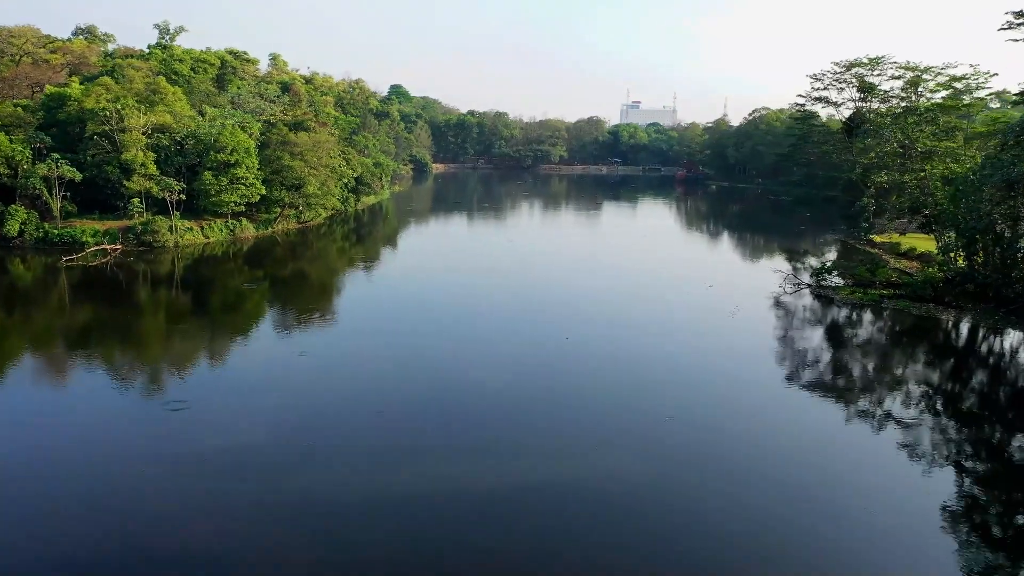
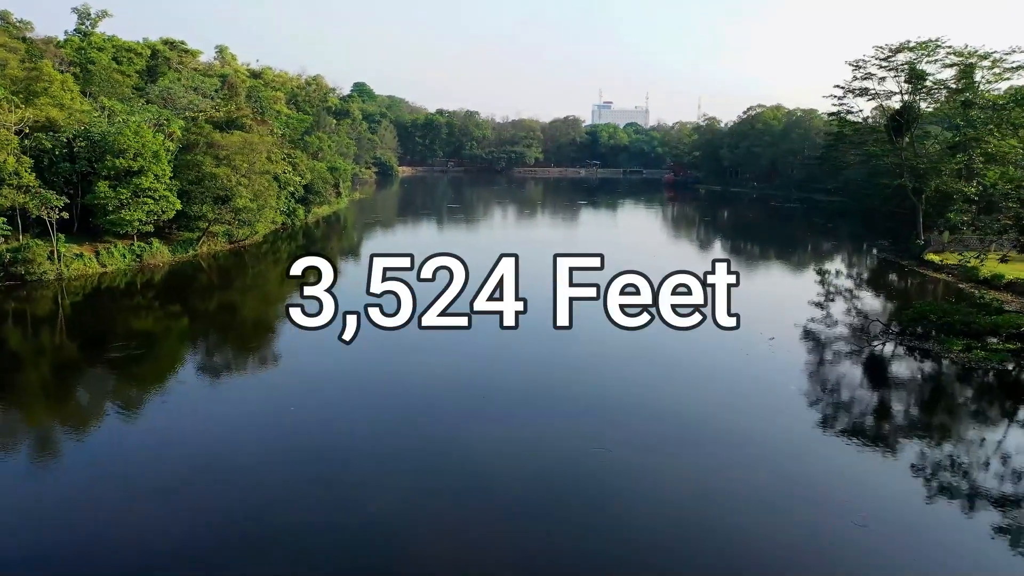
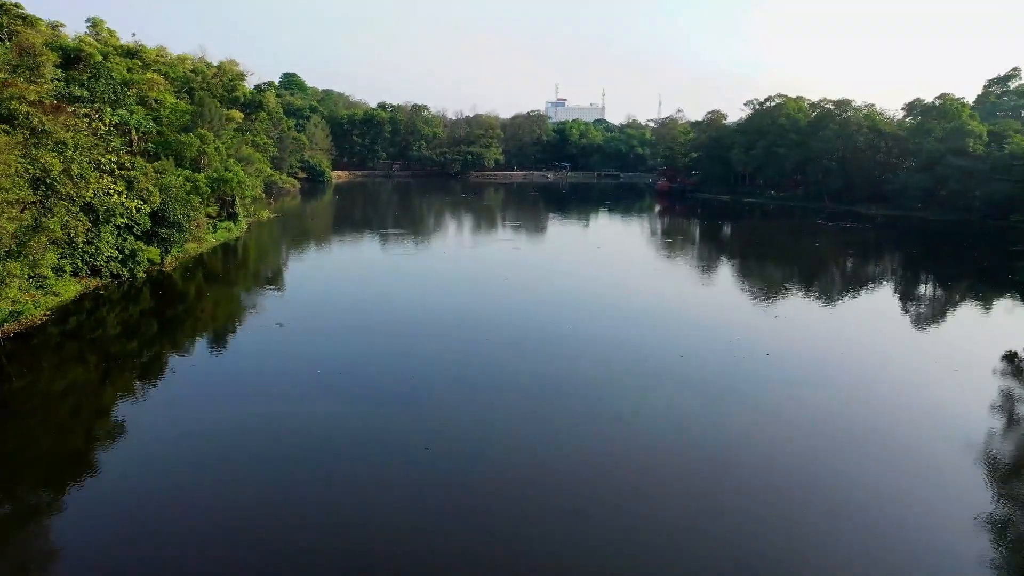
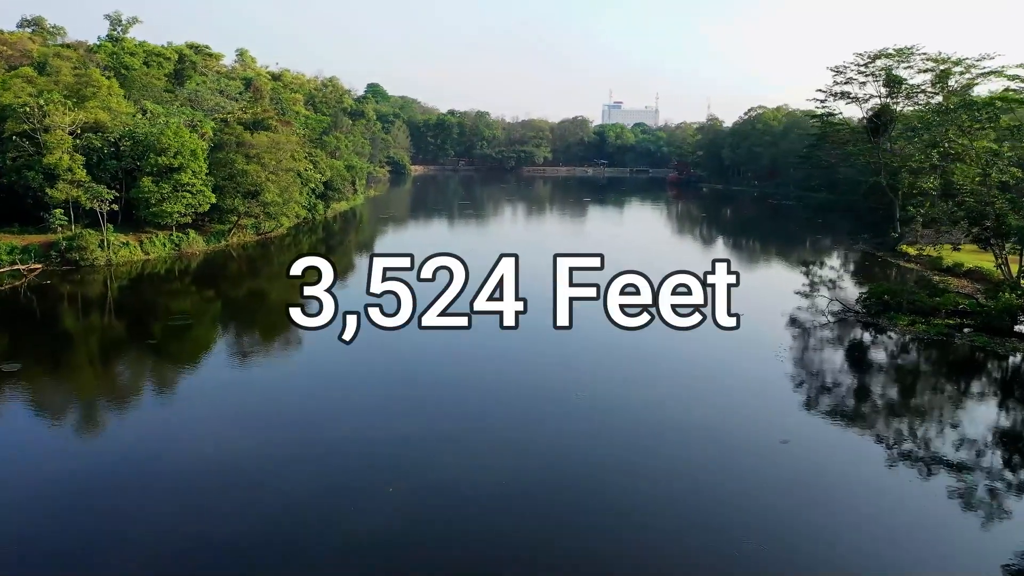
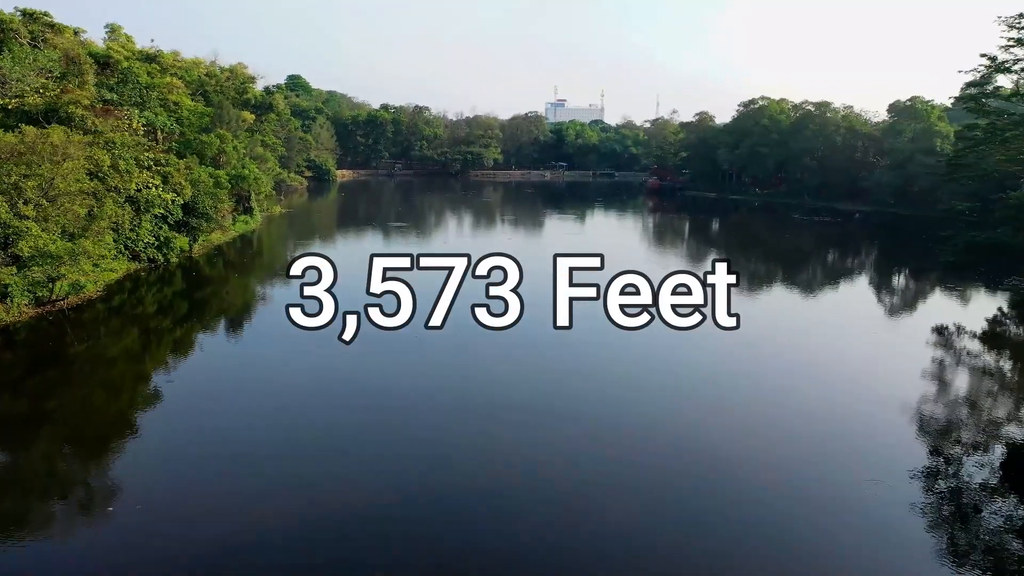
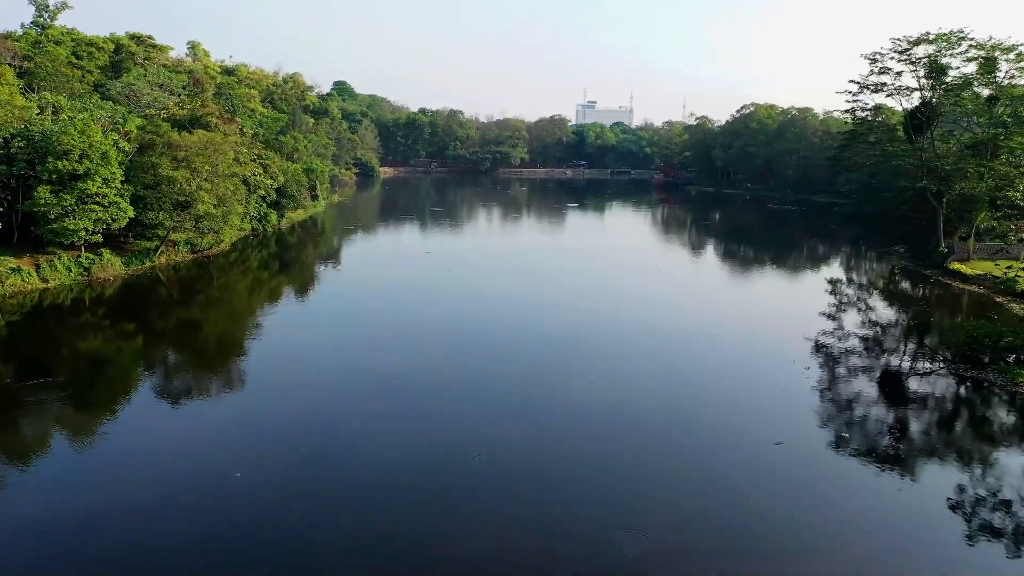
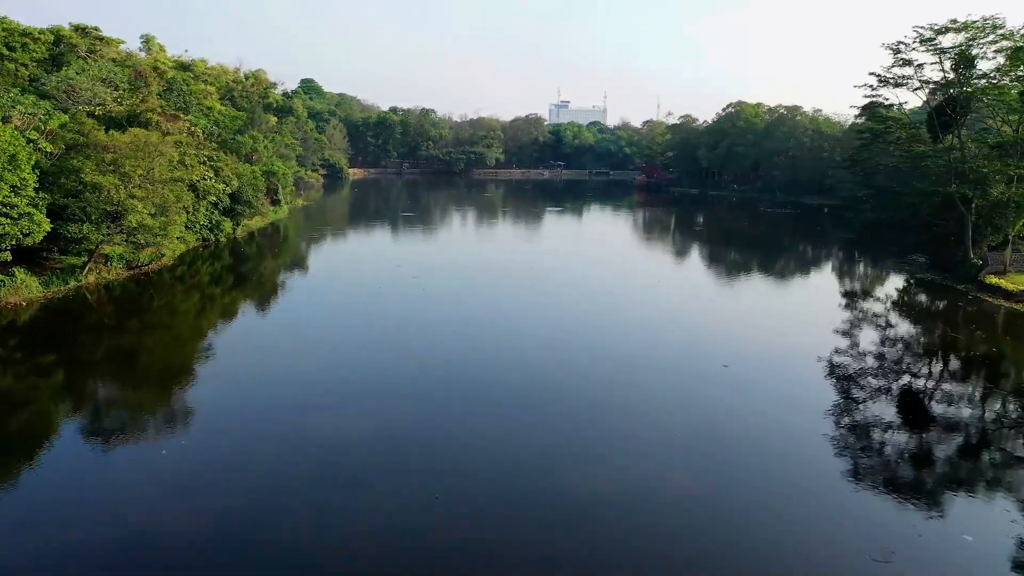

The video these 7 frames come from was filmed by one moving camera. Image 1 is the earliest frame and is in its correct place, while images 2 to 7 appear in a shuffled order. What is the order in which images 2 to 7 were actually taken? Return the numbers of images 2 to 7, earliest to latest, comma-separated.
4, 2, 6, 7, 5, 3
